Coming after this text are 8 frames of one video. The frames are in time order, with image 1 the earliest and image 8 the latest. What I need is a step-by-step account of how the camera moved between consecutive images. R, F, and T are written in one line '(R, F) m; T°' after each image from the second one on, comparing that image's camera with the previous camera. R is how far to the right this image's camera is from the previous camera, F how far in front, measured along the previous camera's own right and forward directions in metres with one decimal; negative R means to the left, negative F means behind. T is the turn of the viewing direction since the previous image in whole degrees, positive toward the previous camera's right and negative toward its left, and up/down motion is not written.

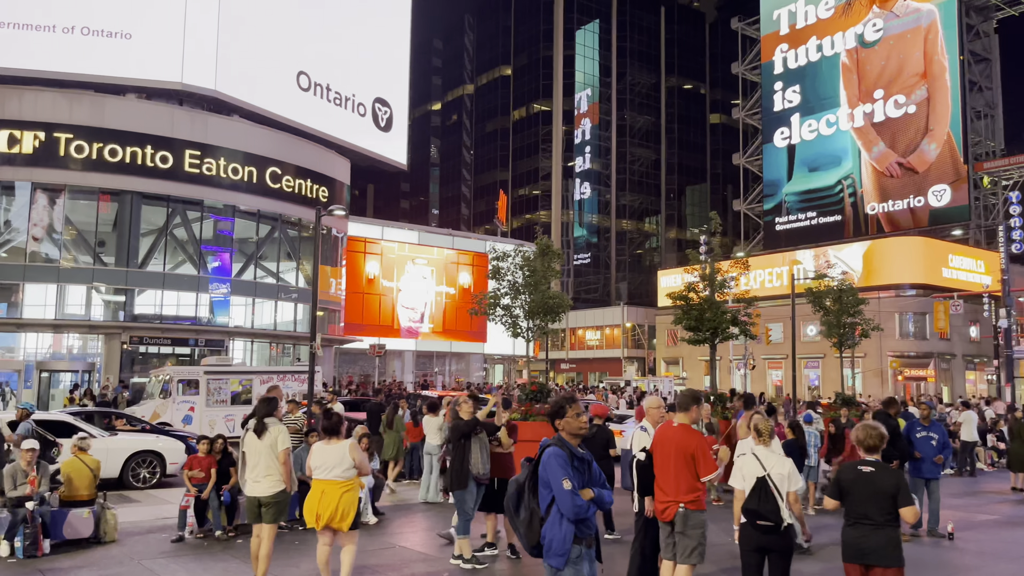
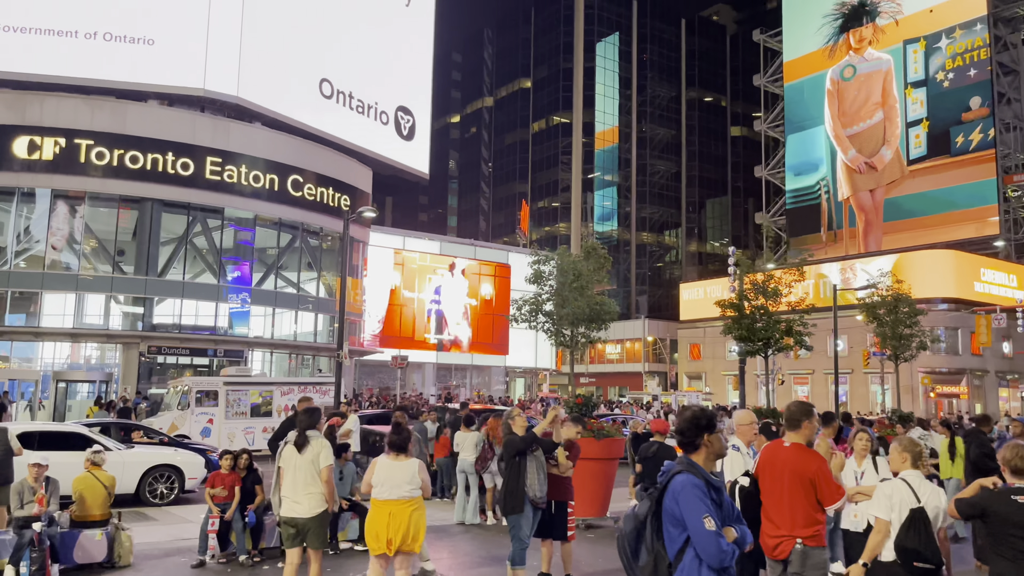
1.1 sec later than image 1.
(-0.5, +1.0) m; -1°
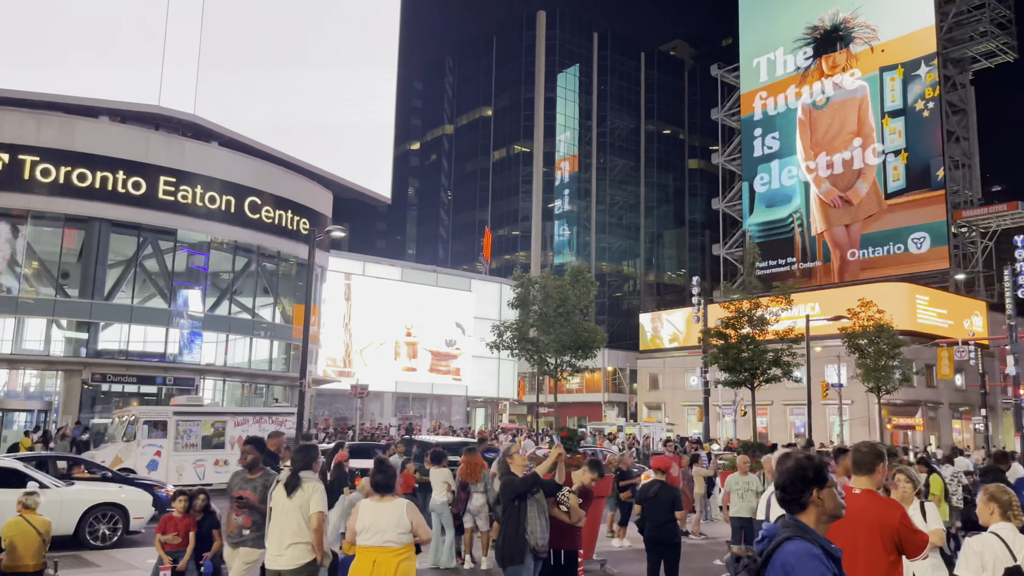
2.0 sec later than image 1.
(-0.4, +0.9) m; +3°
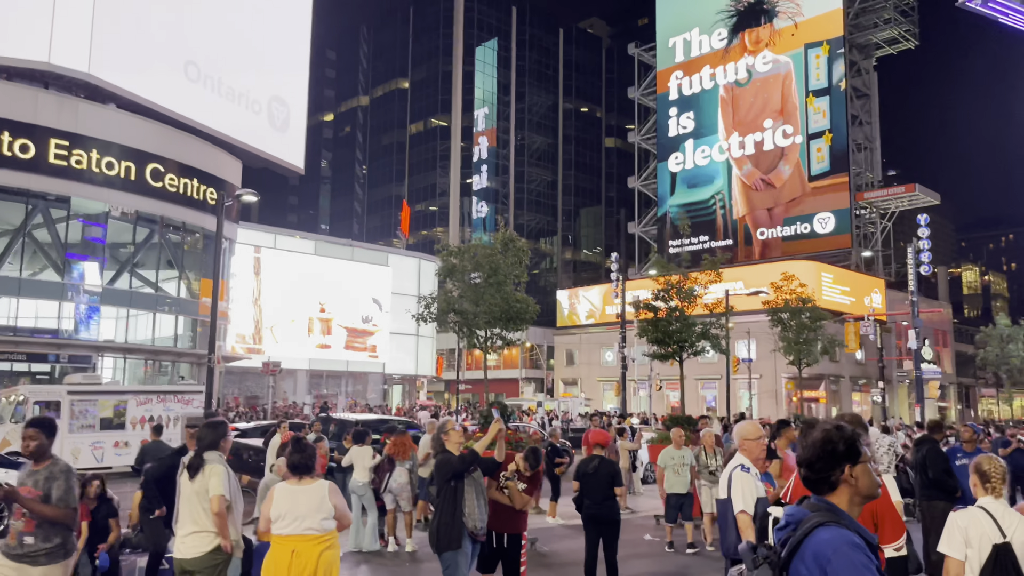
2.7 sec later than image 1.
(-0.2, +0.7) m; +6°
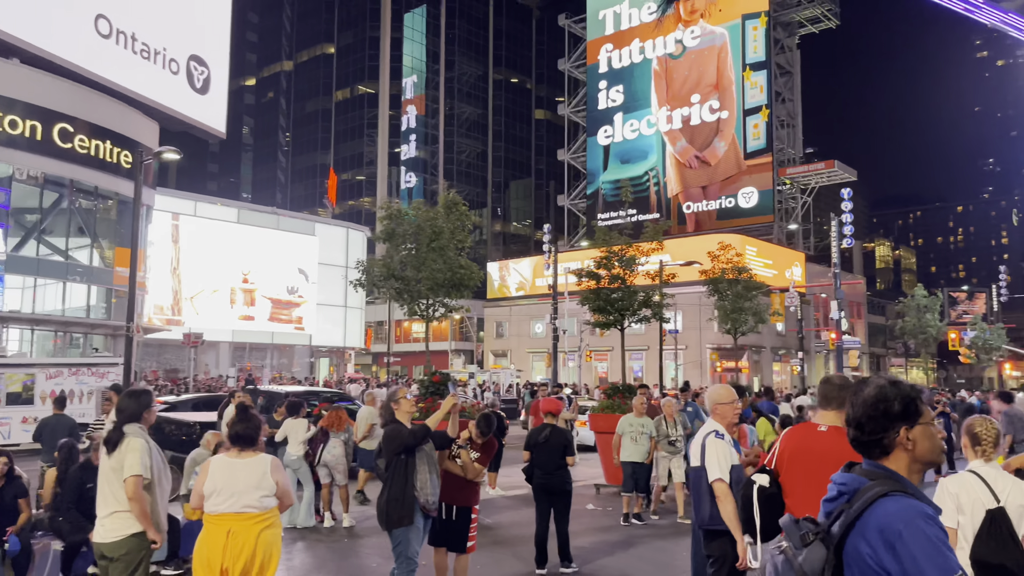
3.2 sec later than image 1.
(-0.2, +0.4) m; +5°
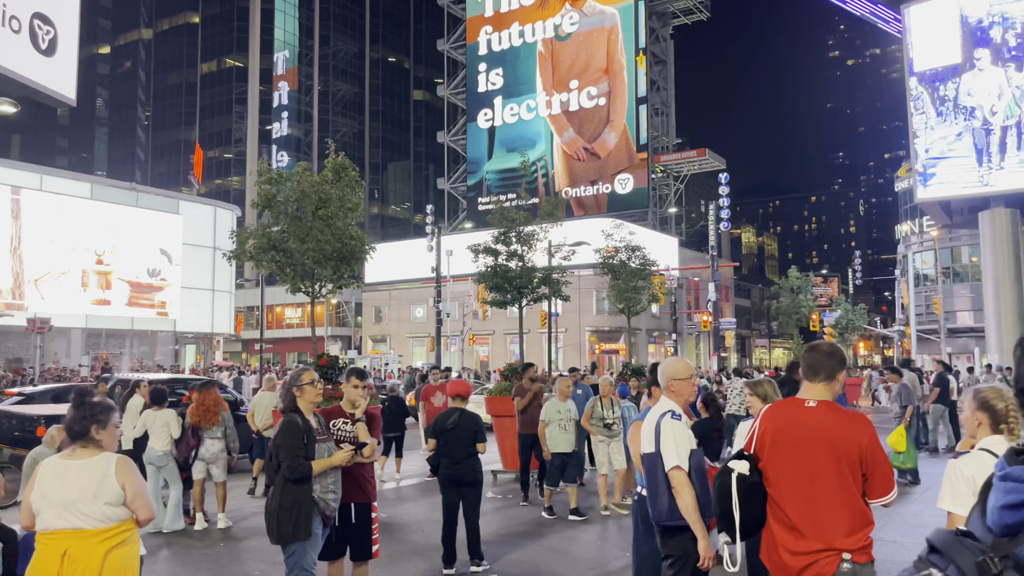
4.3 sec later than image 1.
(-0.3, +0.9) m; +9°
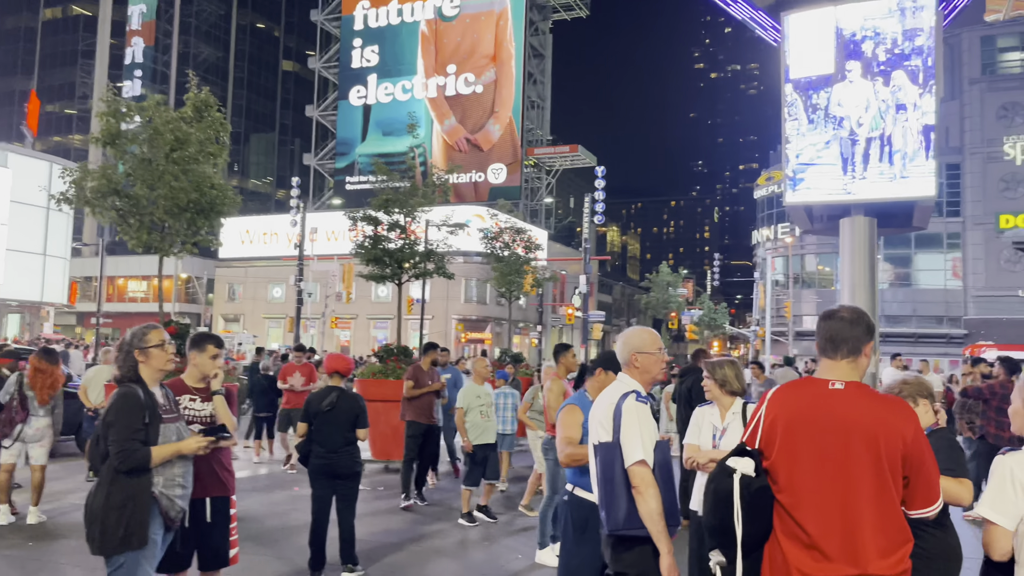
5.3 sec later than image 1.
(-0.3, +1.1) m; +10°
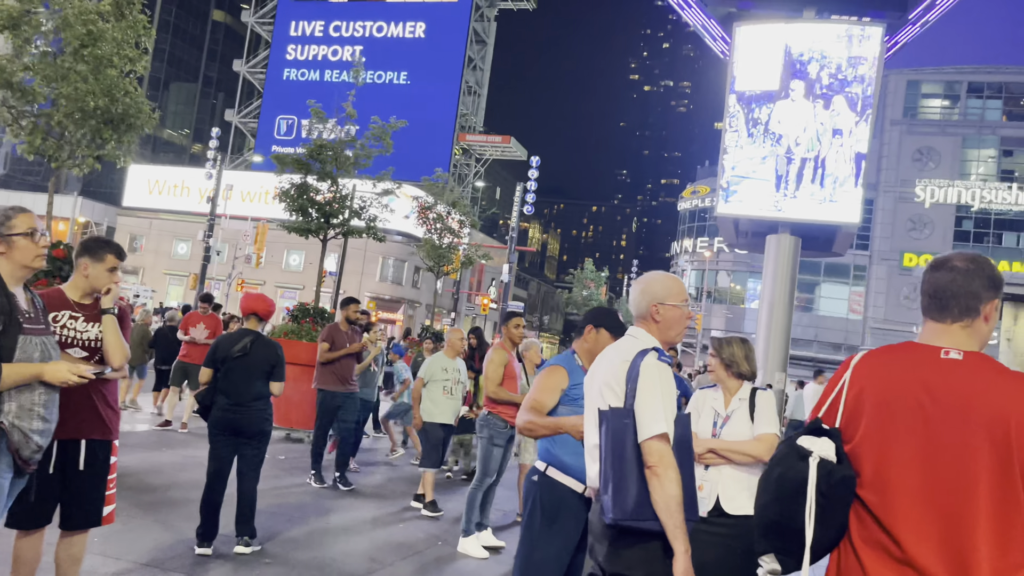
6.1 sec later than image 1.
(-0.3, +0.8) m; +6°
